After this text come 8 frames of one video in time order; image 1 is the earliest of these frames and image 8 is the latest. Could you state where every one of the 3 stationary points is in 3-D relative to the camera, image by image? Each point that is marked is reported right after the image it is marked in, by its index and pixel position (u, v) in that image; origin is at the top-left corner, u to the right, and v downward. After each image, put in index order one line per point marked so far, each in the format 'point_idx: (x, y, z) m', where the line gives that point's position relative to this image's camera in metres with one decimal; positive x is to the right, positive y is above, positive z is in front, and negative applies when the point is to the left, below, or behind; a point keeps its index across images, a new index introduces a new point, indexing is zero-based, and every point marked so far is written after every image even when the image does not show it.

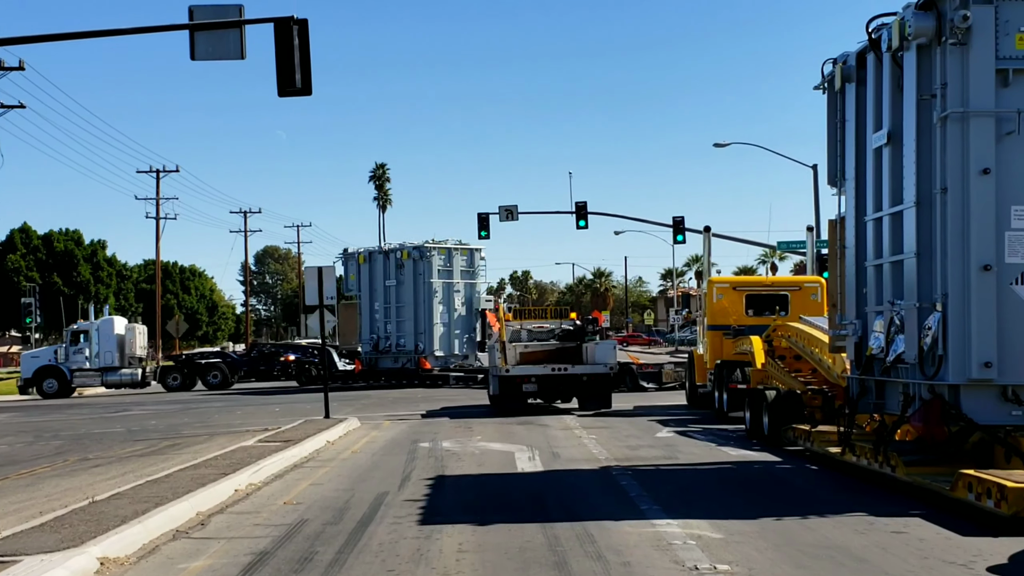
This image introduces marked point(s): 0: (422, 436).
0: (-1.5, -2.5, +17.3) m
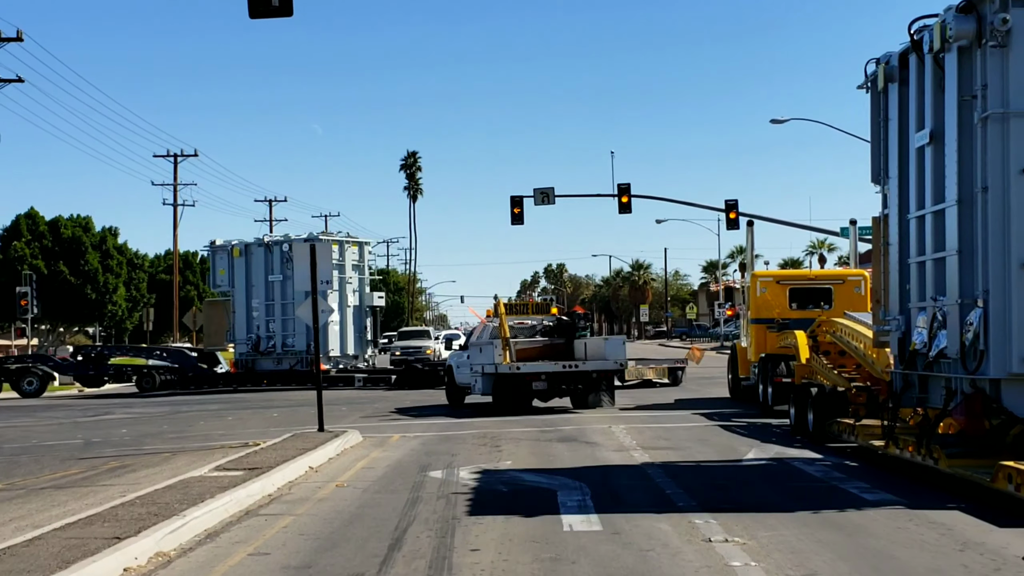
0: (-1.0, -2.2, +13.4) m
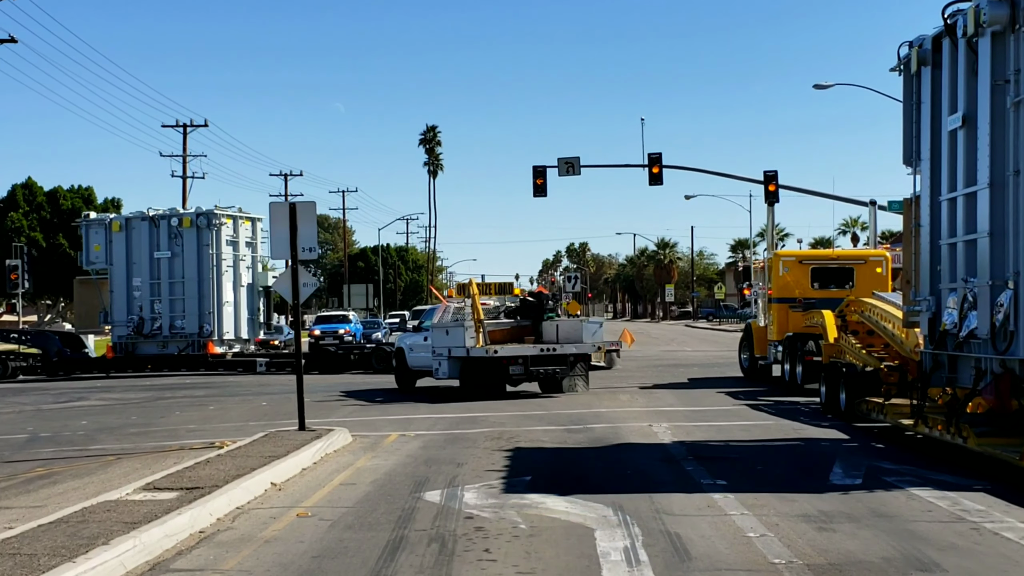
0: (-0.7, -1.9, +10.6) m
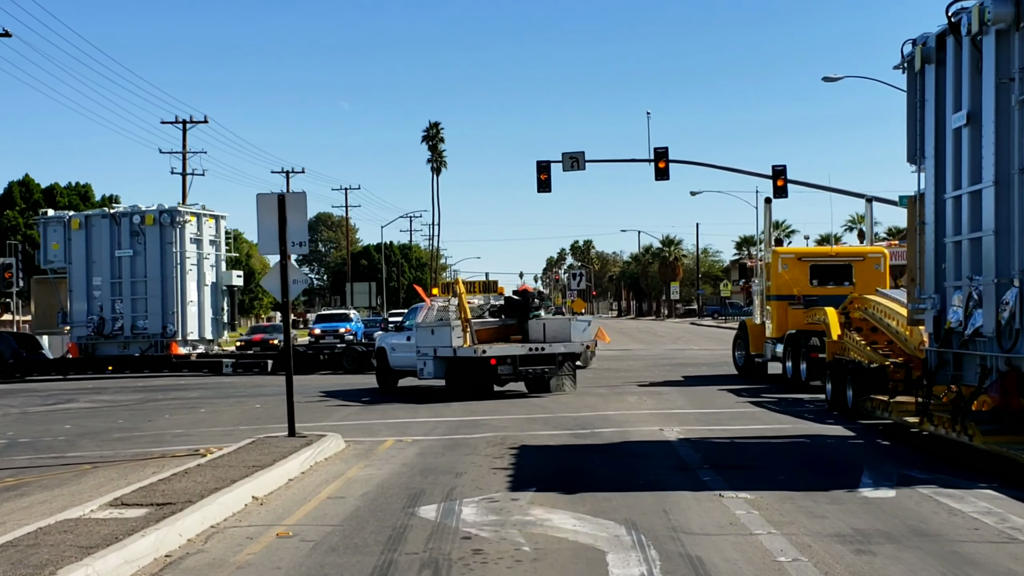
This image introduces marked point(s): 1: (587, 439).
0: (-0.7, -1.8, +9.8) m
1: (+1.0, -1.9, +13.4) m
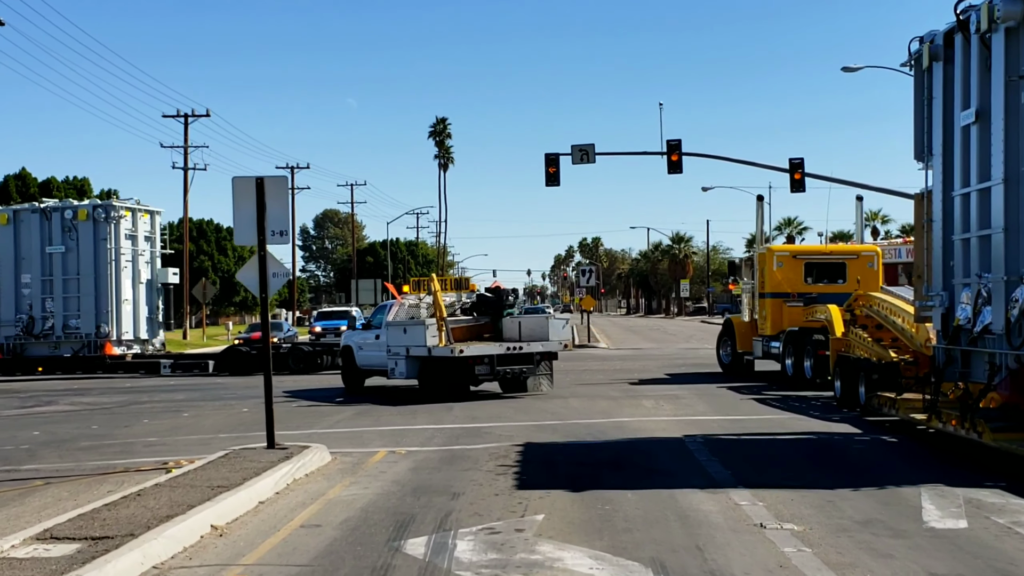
0: (-0.7, -1.8, +8.5) m
1: (+1.0, -1.9, +12.1) m
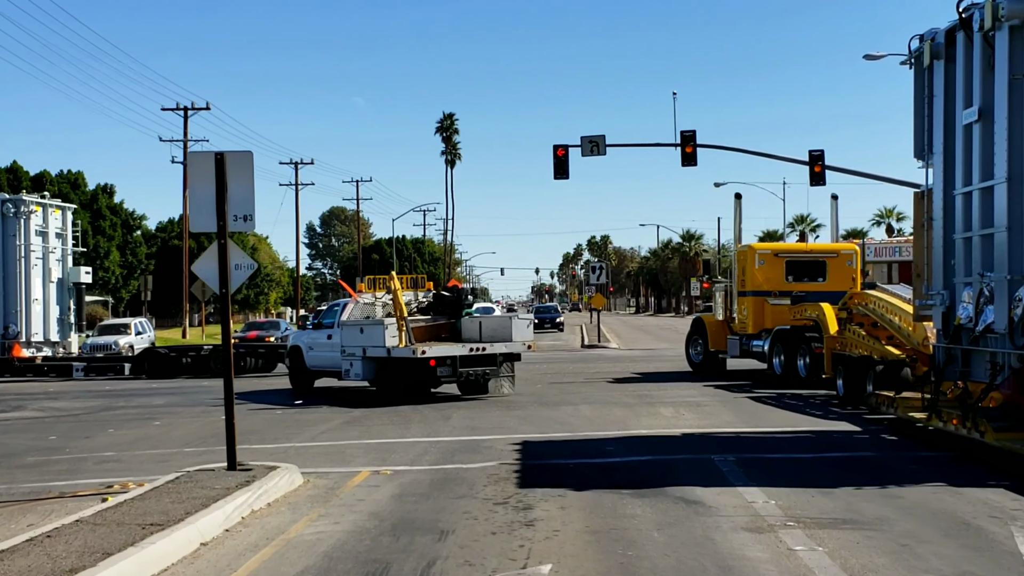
0: (-0.7, -1.7, +6.9) m
1: (+1.1, -1.8, +10.5) m
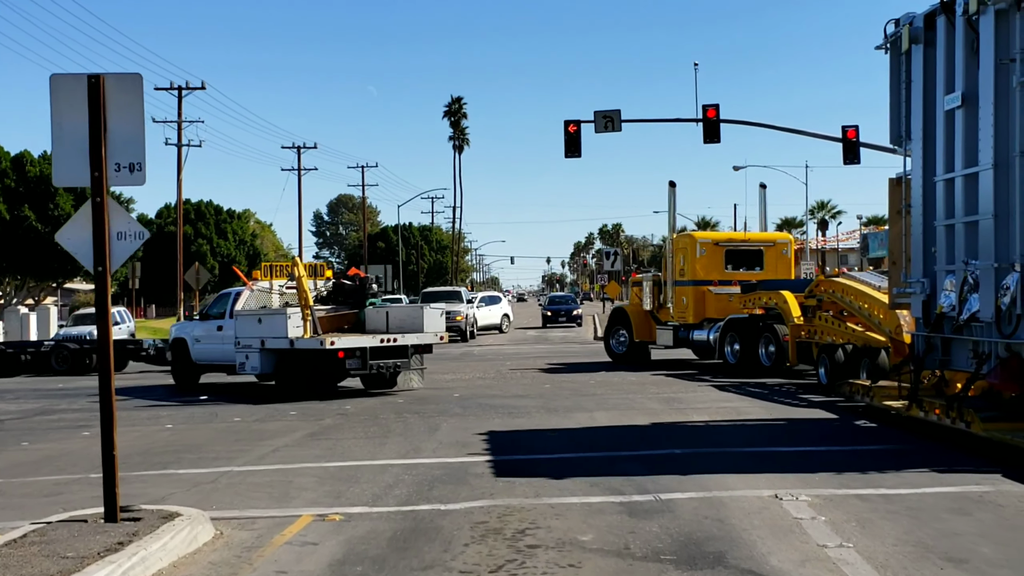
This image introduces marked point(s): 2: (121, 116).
0: (-0.8, -1.6, +4.2) m
1: (+1.0, -1.7, +7.8) m
2: (-2.5, +1.1, +6.8) m
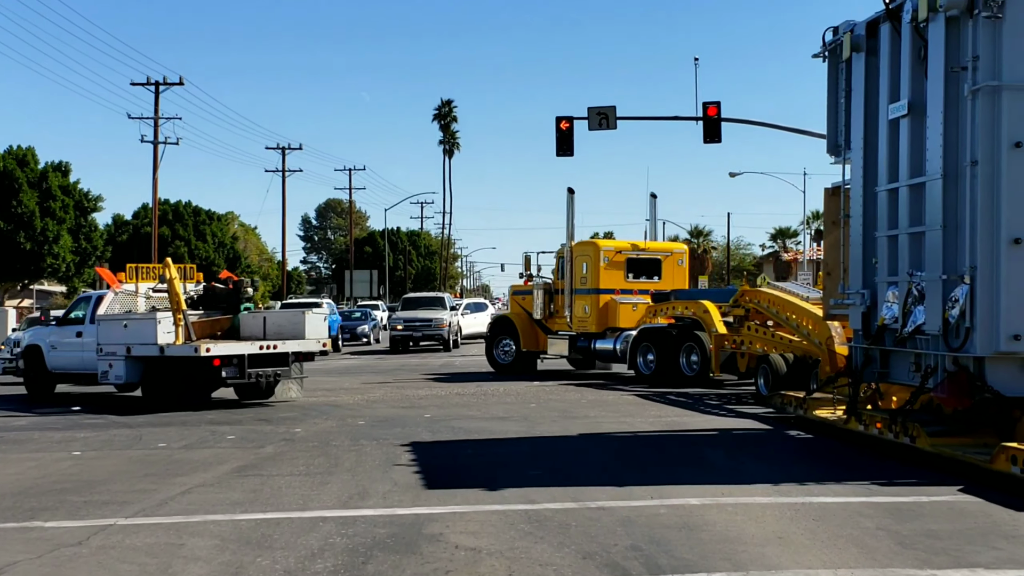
0: (-0.9, -1.6, +2.0) m
1: (+0.8, -1.7, +5.6) m
2: (-2.7, +1.1, +4.6) m
